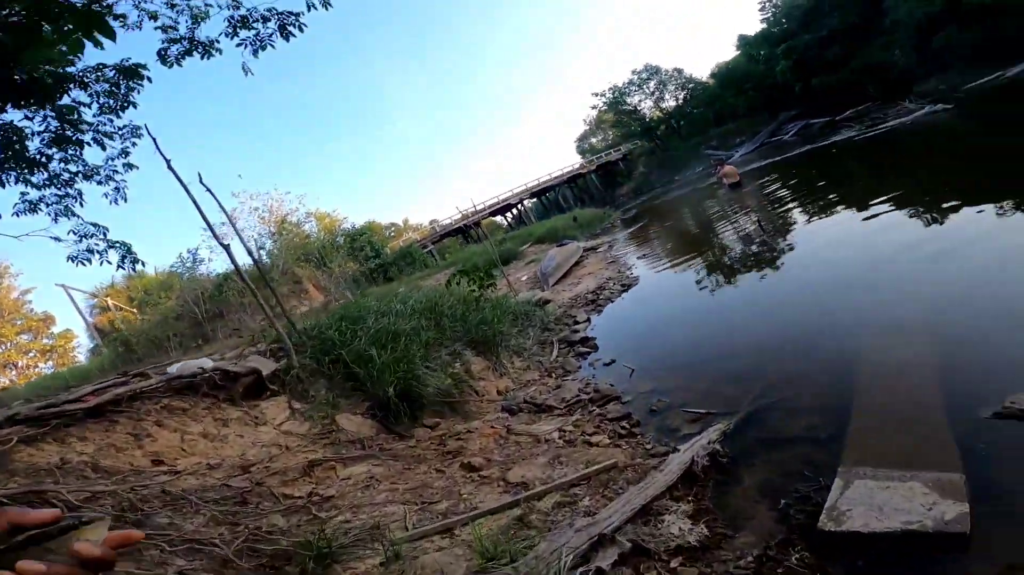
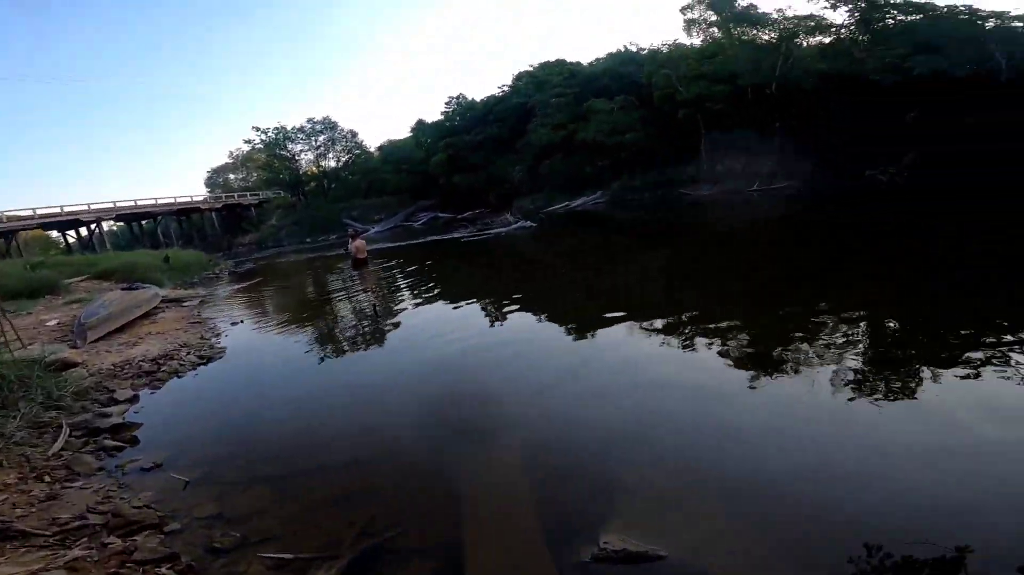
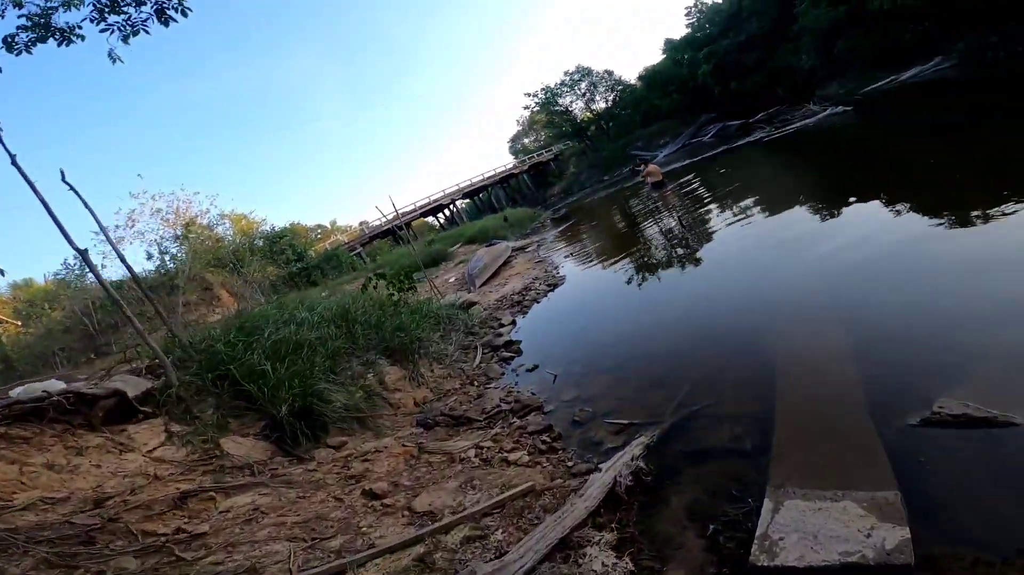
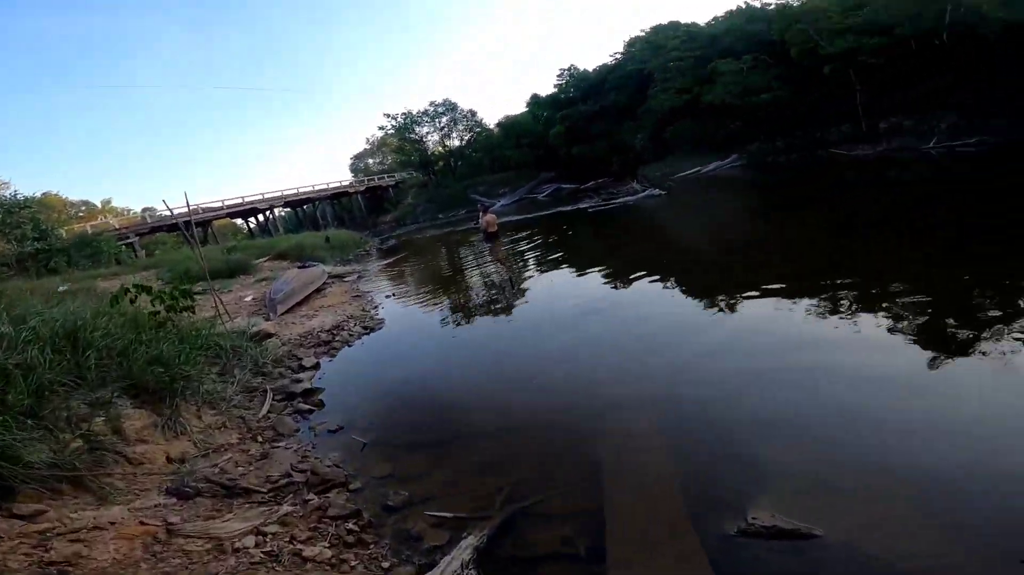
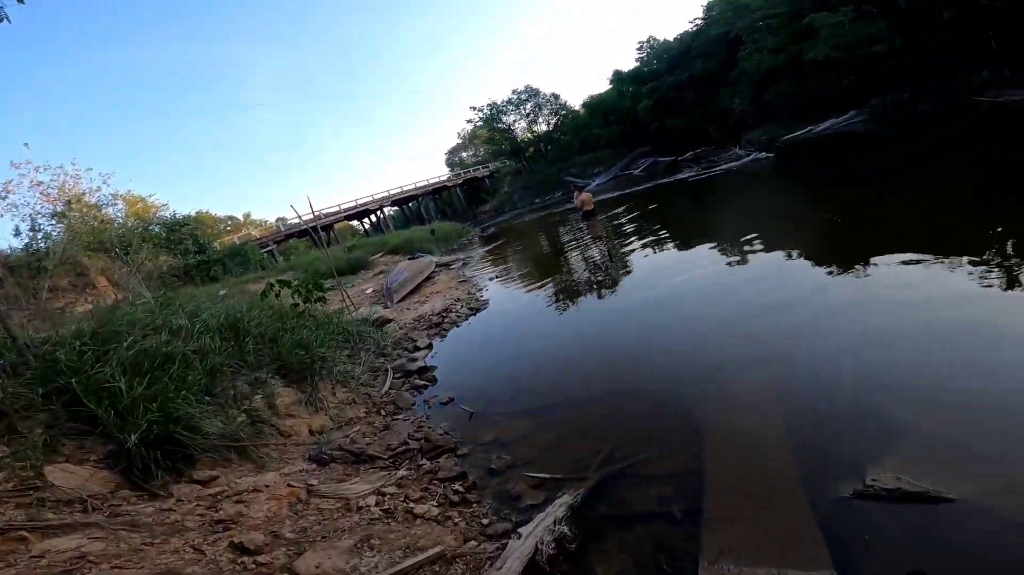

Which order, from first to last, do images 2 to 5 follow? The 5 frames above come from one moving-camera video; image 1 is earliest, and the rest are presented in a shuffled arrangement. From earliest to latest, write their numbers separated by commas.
3, 5, 4, 2
